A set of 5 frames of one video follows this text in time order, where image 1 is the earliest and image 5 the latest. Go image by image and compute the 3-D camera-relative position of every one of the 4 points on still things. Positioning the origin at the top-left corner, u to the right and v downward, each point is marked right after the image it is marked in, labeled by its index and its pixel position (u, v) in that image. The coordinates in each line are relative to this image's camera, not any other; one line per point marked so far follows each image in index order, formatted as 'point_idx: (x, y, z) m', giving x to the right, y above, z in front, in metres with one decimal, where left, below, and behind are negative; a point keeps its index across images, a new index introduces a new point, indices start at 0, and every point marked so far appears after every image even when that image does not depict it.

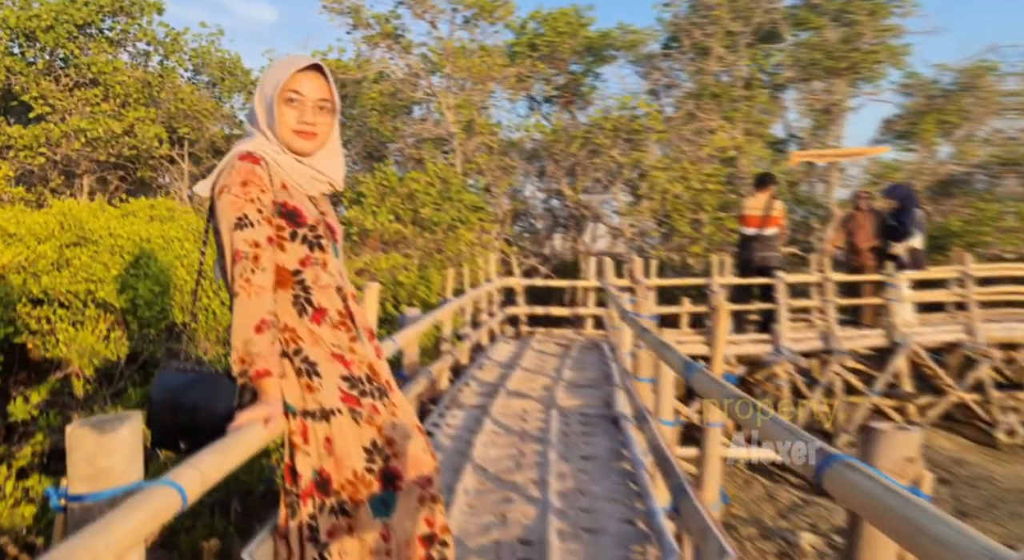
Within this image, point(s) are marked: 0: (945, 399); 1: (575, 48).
0: (+5.7, -1.6, +9.5) m
1: (+1.3, +4.7, +14.8) m
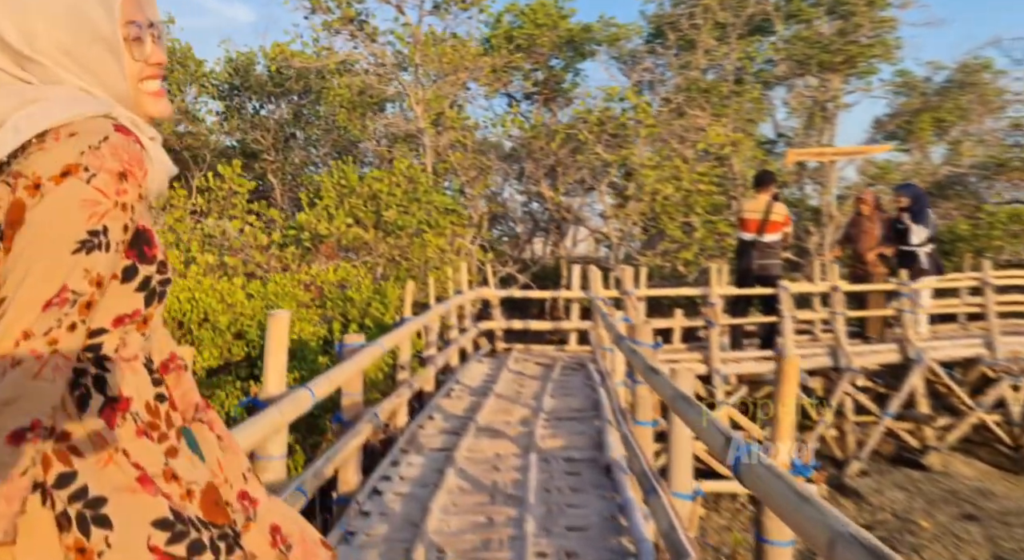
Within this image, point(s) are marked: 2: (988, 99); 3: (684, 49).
0: (+5.4, -1.7, +8.6) m
1: (+0.8, +4.6, +13.9) m
2: (+8.3, +3.2, +12.6) m
3: (+3.4, +4.6, +14.3) m
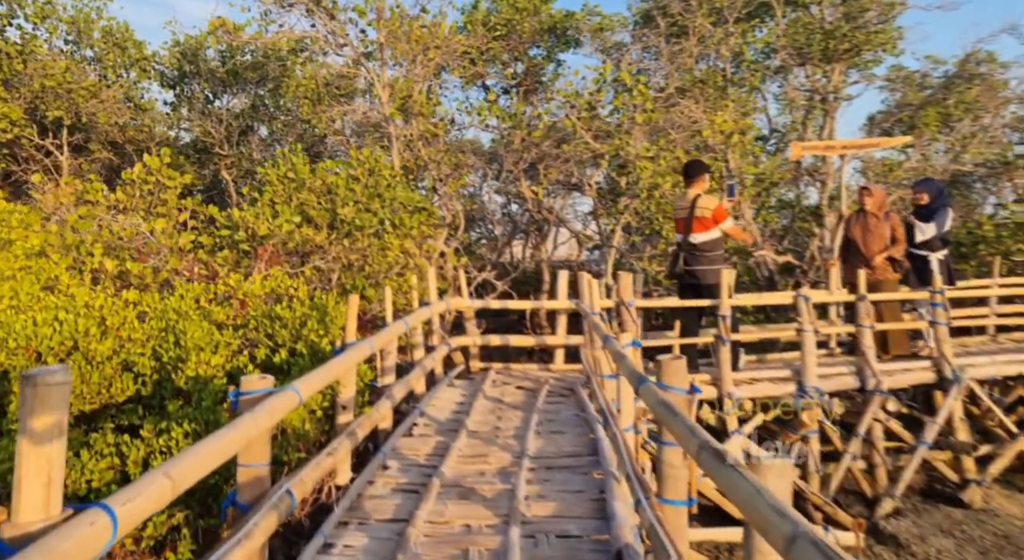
0: (+5.2, -1.8, +7.5) m
1: (+0.4, +4.5, +12.7) m
2: (+8.0, +3.1, +11.6) m
3: (+3.0, +4.5, +13.2) m
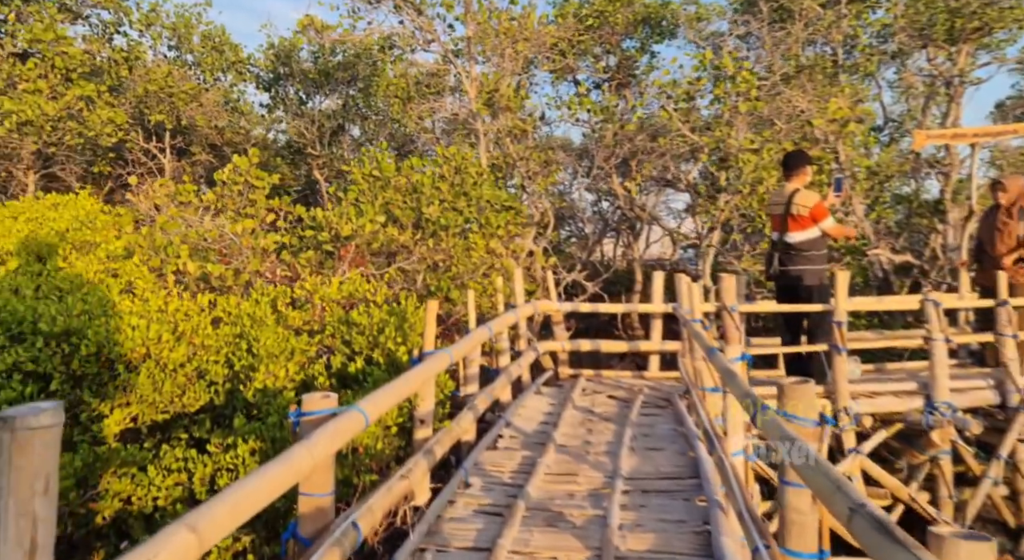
0: (+6.0, -1.8, +6.4) m
1: (+2.0, +4.5, +12.1) m
2: (+9.3, +3.0, +10.2) m
3: (+4.6, +4.5, +12.3) m
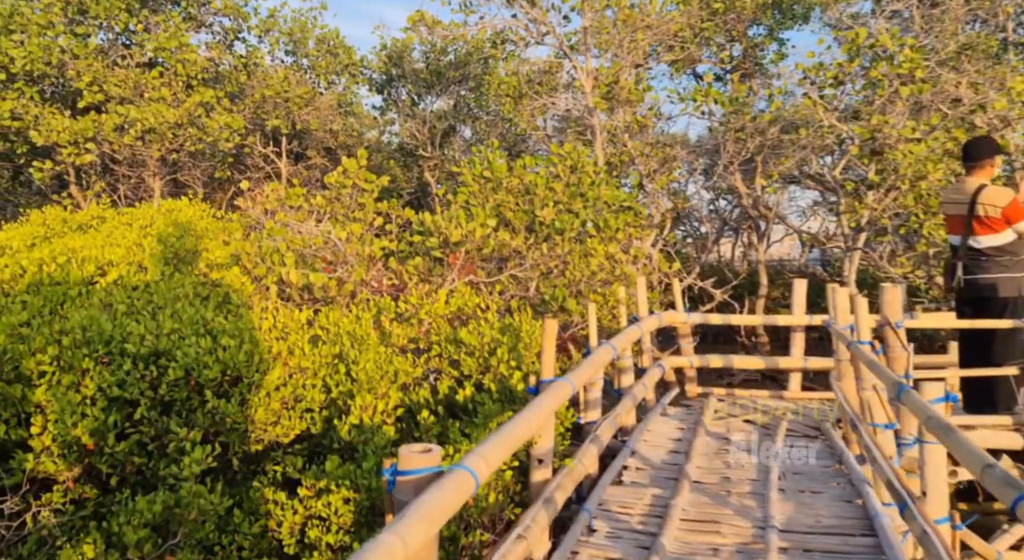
0: (+6.9, -1.9, +4.9) m
1: (+3.8, +4.4, +11.1) m
2: (+10.8, +2.9, +8.1) m
3: (+6.4, +4.4, +10.9) m
